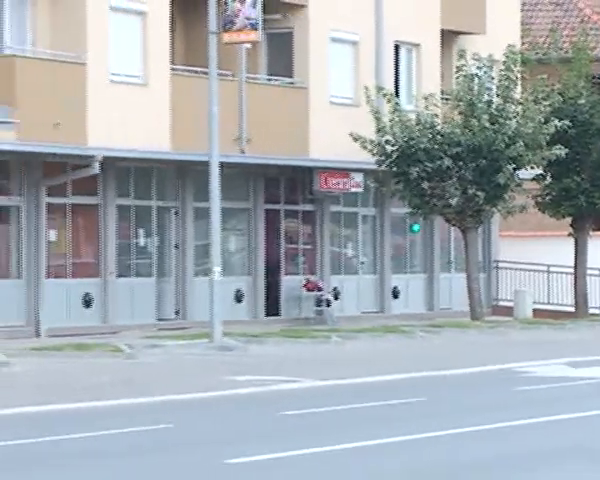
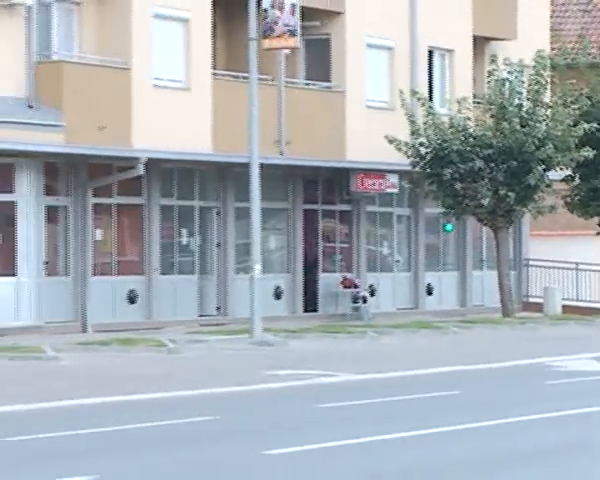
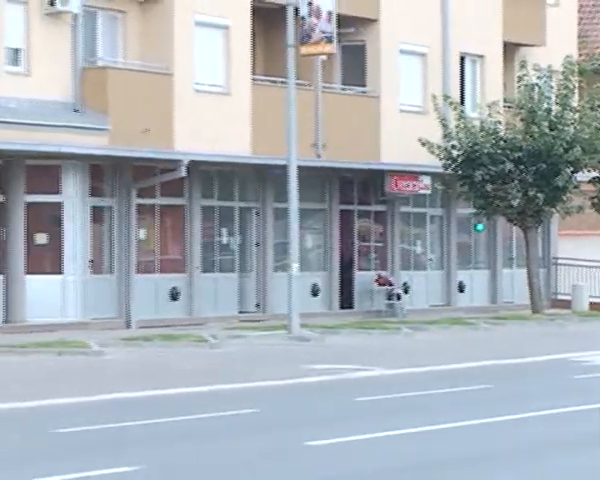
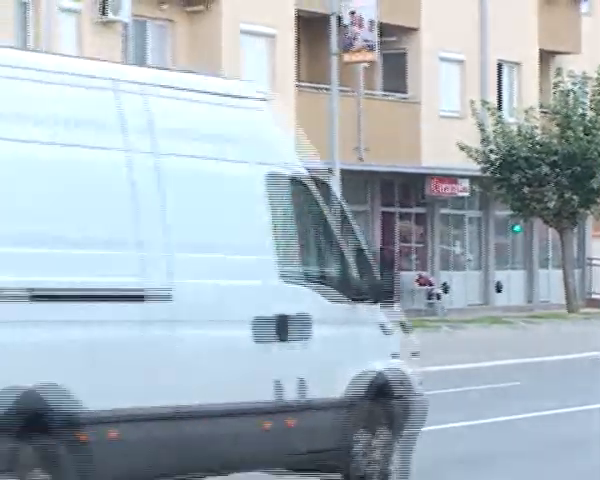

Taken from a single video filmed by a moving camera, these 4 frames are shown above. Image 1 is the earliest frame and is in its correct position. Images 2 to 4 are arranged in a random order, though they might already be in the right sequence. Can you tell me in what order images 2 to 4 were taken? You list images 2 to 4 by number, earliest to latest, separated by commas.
2, 3, 4
